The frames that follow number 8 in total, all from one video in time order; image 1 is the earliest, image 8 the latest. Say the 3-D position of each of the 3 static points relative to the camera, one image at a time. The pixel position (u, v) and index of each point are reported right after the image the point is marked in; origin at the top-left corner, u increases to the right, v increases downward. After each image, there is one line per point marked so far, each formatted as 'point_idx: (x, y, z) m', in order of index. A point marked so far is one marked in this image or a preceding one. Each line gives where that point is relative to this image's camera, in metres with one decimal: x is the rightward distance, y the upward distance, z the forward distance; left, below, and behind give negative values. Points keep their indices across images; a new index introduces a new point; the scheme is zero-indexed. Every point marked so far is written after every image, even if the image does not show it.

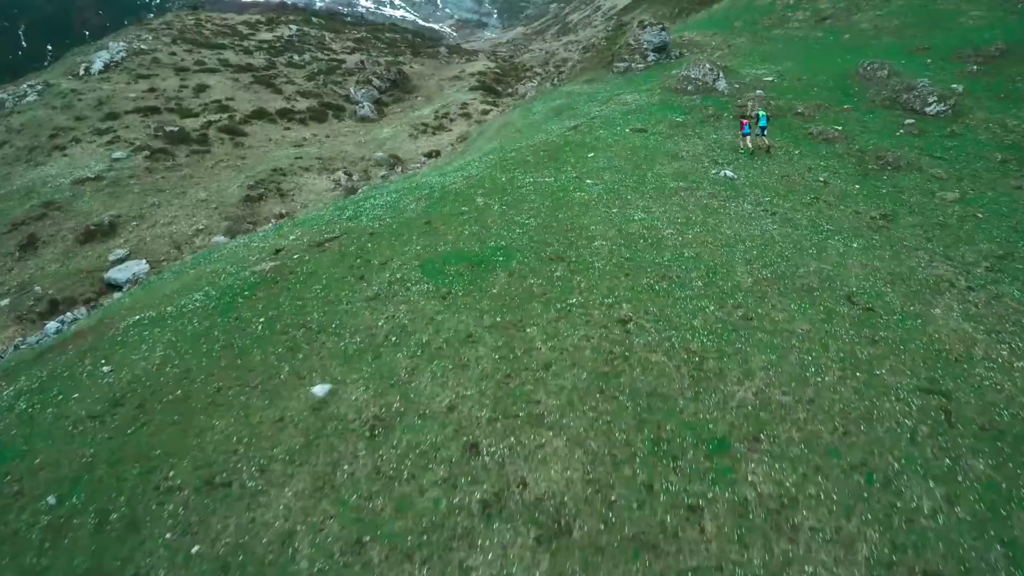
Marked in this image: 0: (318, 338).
0: (-6.7, -1.8, +19.8) m
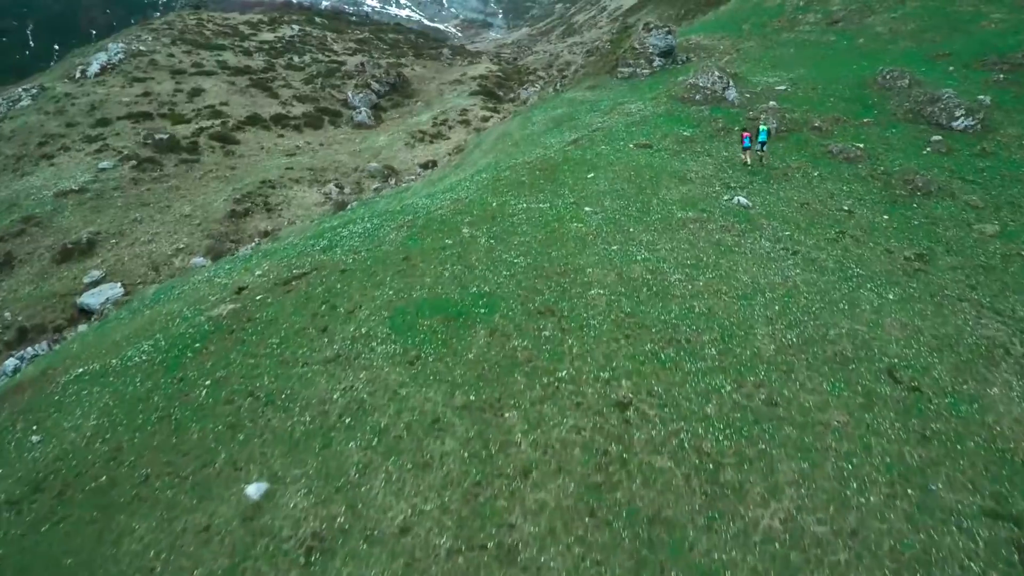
0: (-7.4, -3.8, +17.0) m
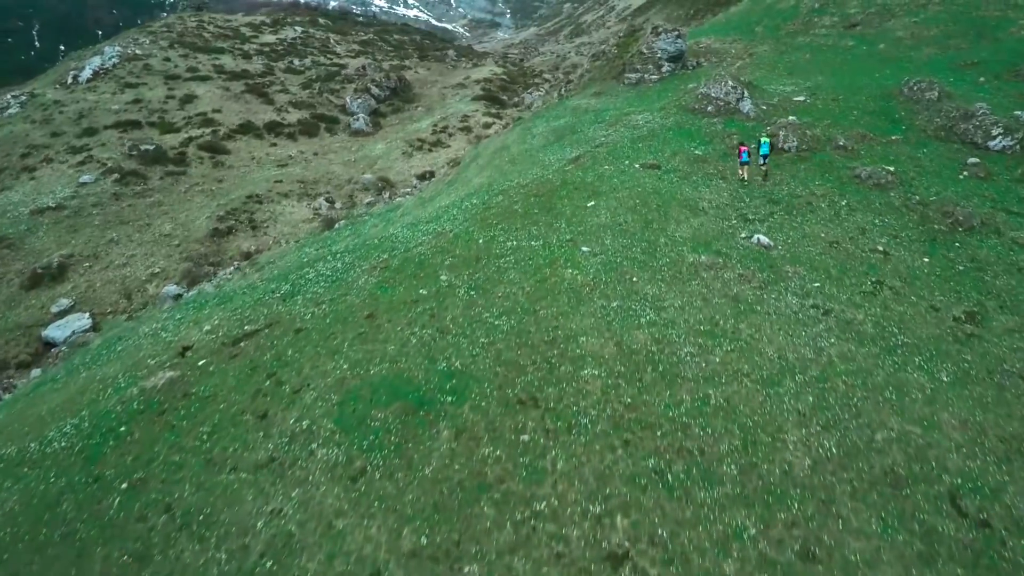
0: (-8.1, -6.1, +13.8) m
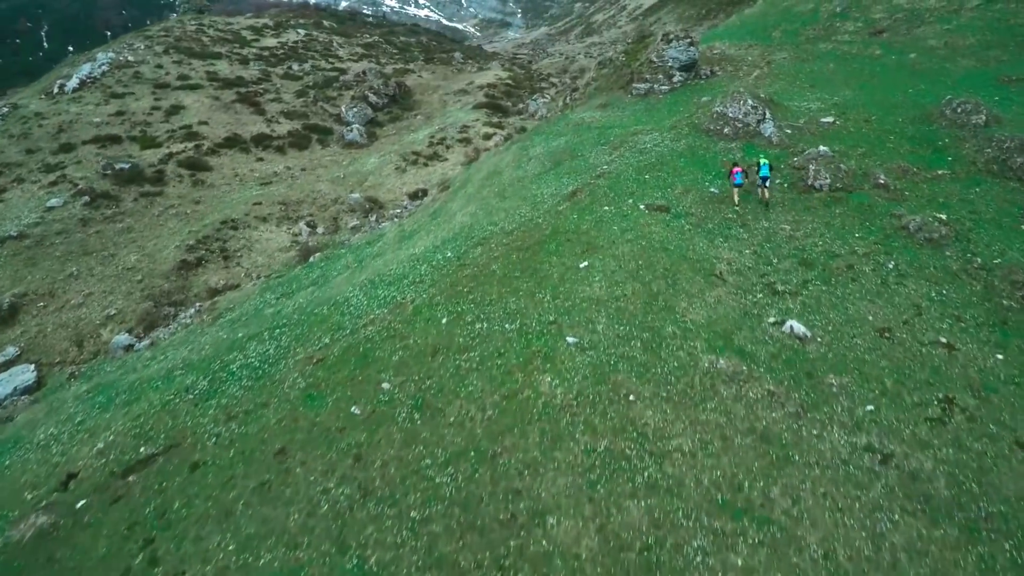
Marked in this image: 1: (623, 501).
0: (-9.6, -9.8, +9.0) m
1: (+2.7, -5.3, +14.0) m
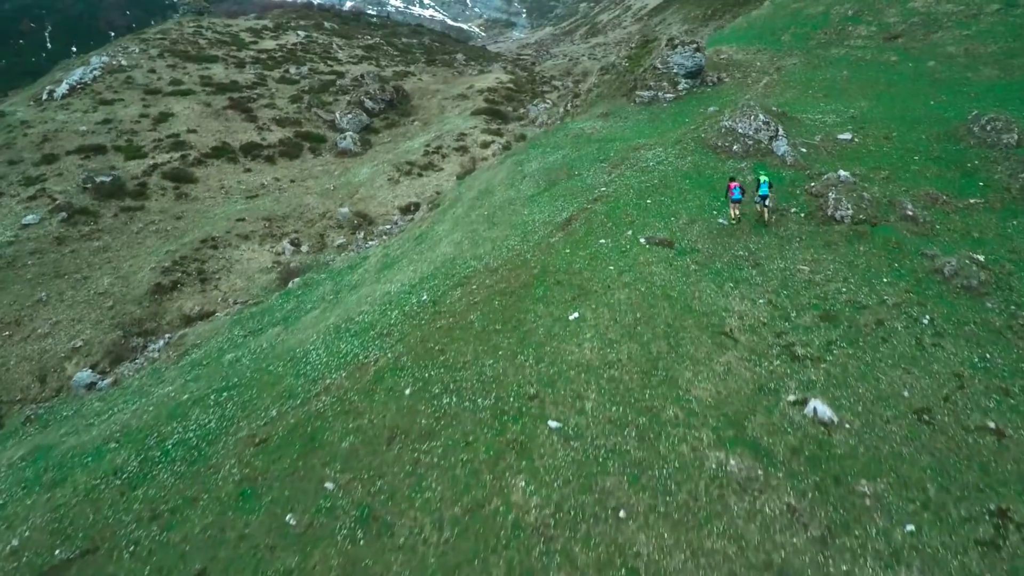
0: (-10.6, -12.1, +6.1) m
1: (+1.7, -7.6, +11.0) m
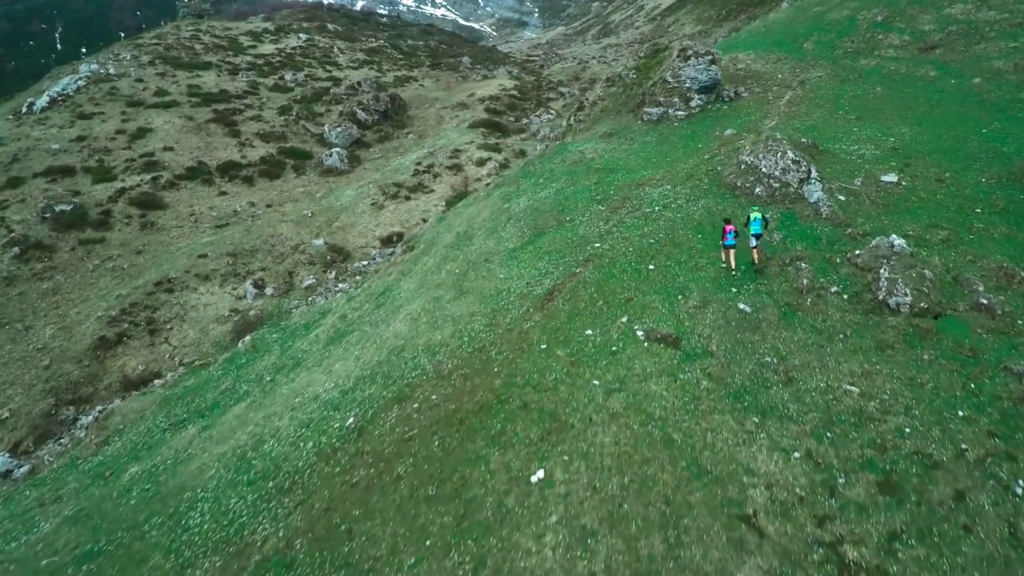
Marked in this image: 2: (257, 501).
0: (-12.8, -16.6, +0.4) m
1: (-0.3, -12.1, +5.0) m
2: (-7.8, -6.7, +18.5) m
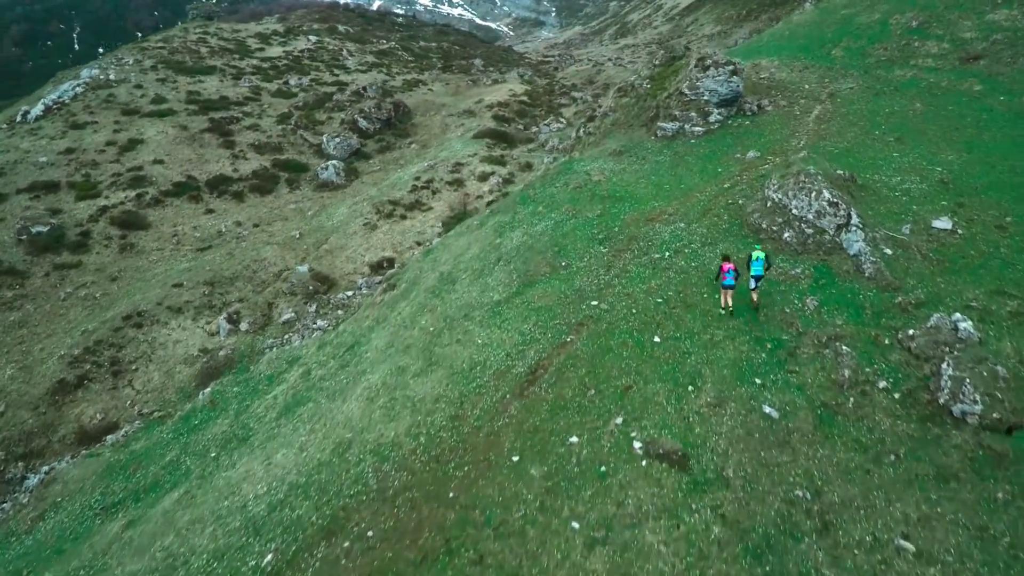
0: (-14.8, -19.8, -3.5) m
1: (-2.1, -15.3, +0.7) m
2: (-9.1, -9.8, +14.4) m
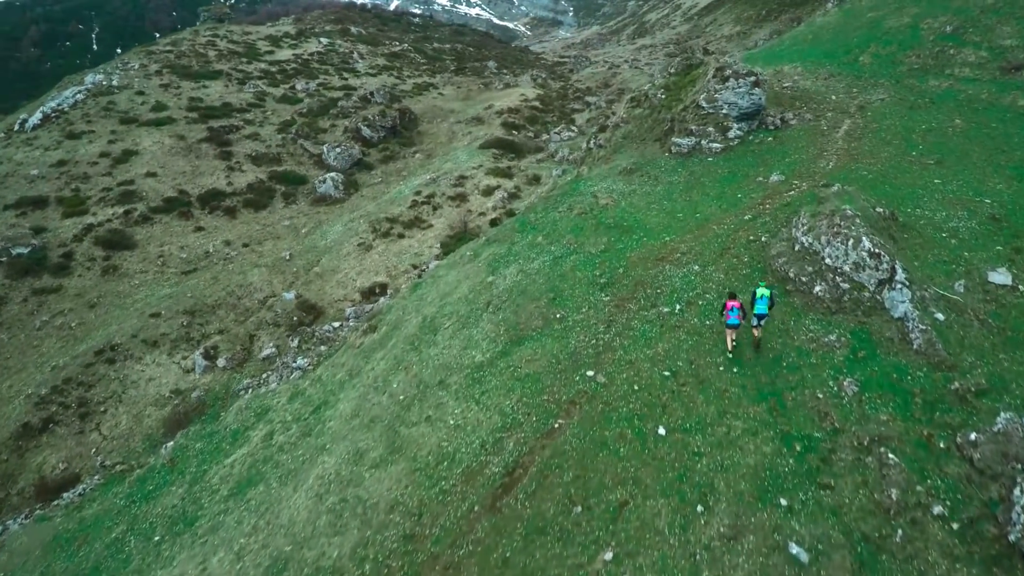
0: (-16.6, -22.6, -6.7) m
1: (-3.8, -18.2, -2.9) m
2: (-10.3, -12.6, +10.9) m
